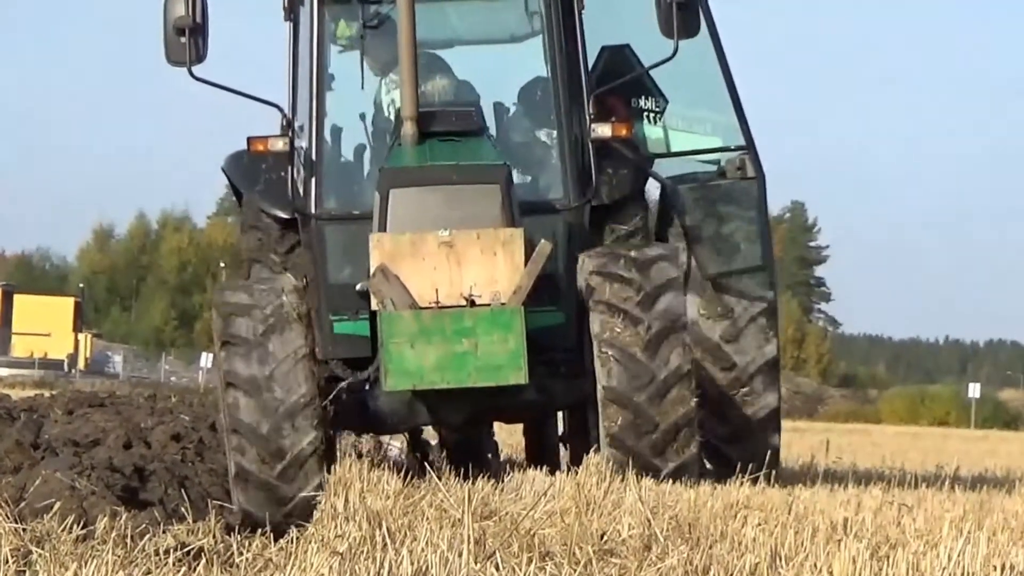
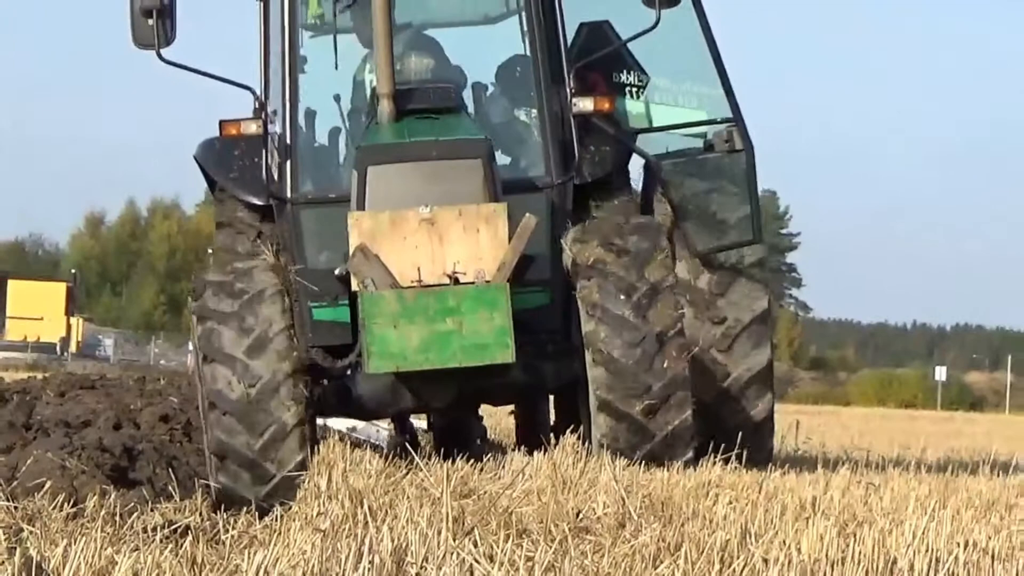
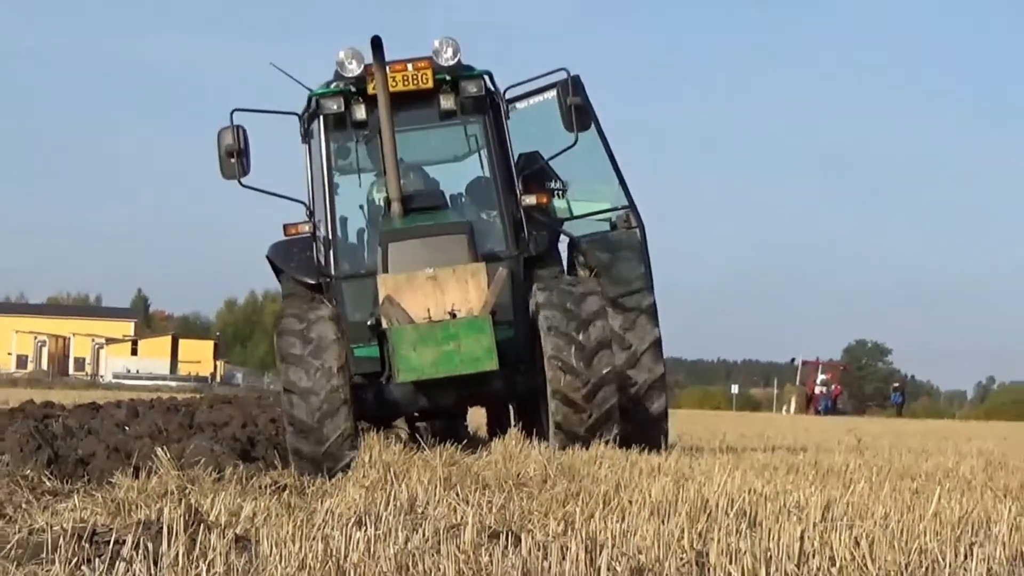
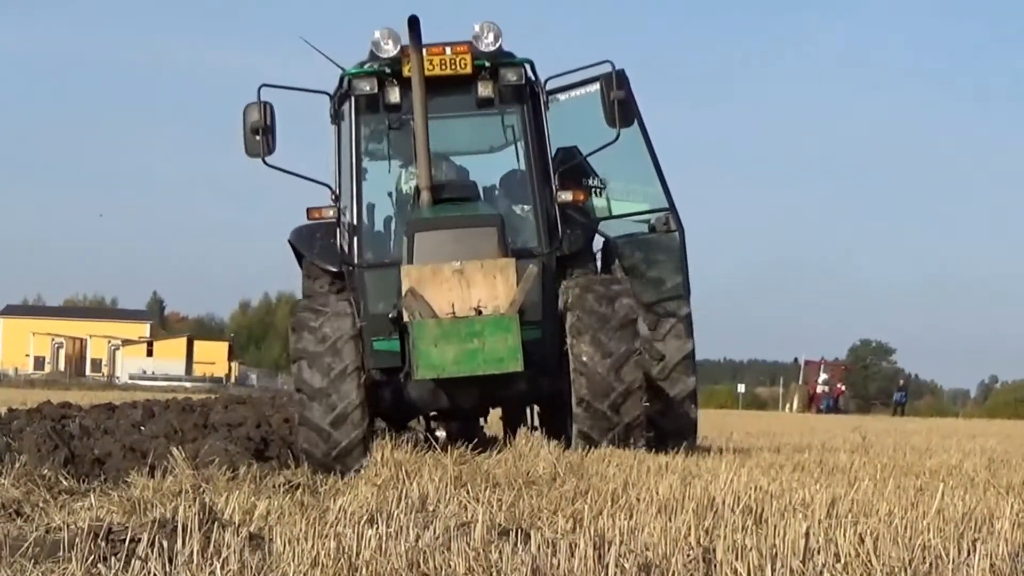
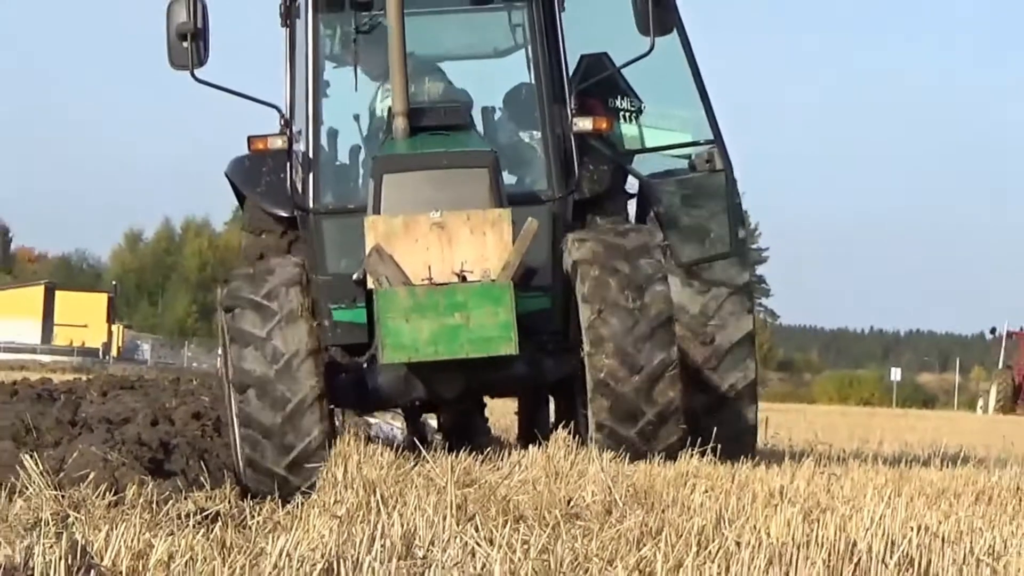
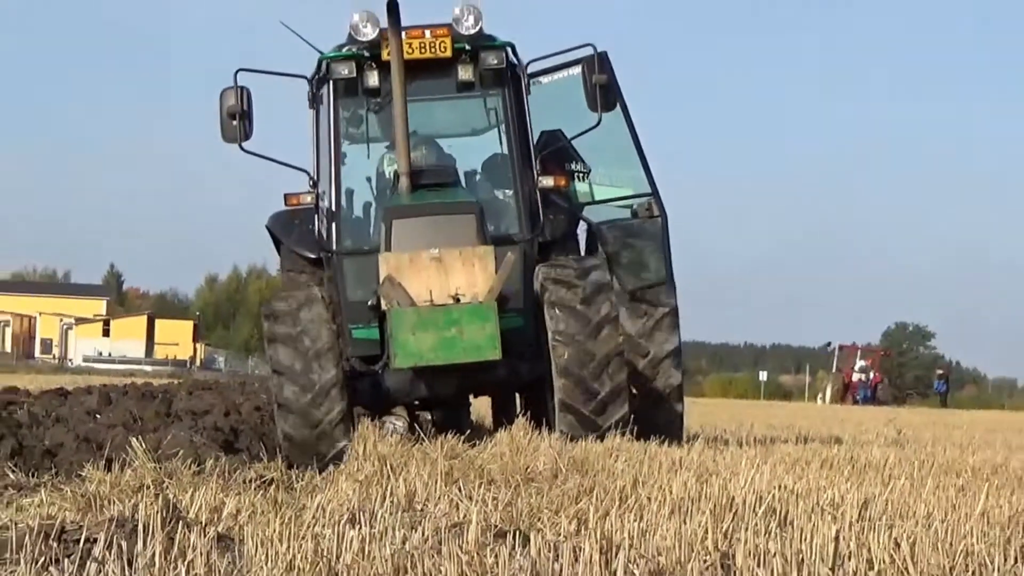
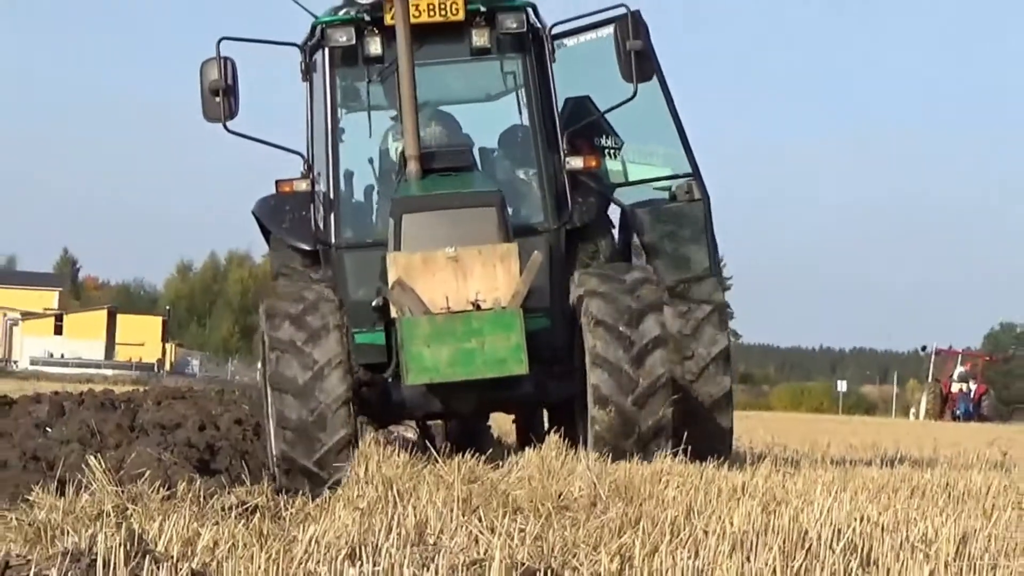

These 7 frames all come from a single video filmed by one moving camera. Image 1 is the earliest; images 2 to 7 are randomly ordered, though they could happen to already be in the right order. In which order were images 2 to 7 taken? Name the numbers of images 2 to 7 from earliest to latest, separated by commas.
2, 5, 7, 6, 3, 4
